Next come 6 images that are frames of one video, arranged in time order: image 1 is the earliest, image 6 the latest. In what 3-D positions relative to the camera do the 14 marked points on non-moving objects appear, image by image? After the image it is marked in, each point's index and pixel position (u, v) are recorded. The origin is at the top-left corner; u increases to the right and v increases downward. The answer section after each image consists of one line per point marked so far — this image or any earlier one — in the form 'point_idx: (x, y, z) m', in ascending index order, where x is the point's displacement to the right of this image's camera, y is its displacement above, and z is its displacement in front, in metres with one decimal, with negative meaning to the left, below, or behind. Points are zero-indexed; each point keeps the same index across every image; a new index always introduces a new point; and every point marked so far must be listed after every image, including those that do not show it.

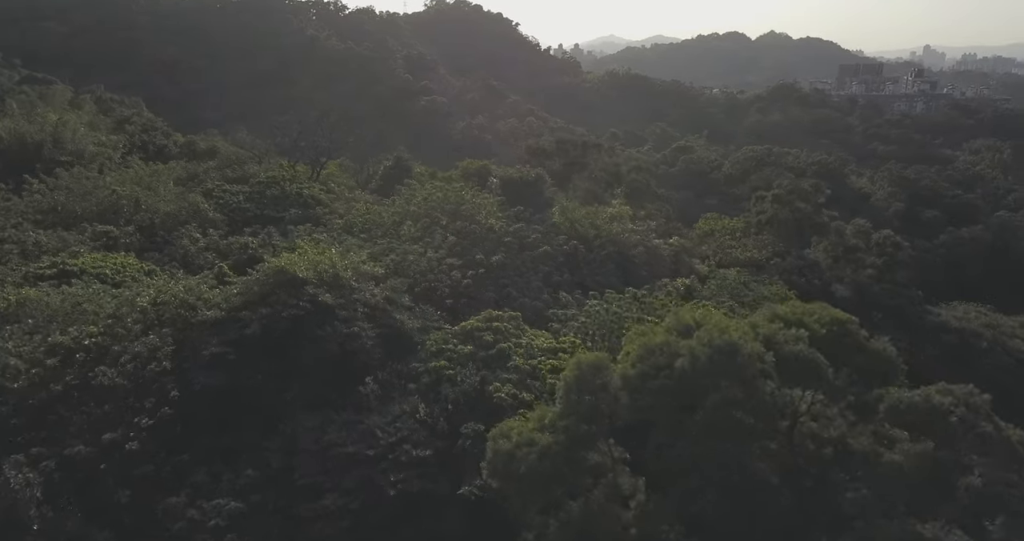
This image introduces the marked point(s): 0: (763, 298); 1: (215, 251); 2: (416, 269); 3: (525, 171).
0: (+3.5, -0.5, +10.6) m
1: (-4.9, +0.3, +12.4) m
2: (-1.3, 0.0, +10.1) m
3: (+0.3, +1.9, +14.5) m
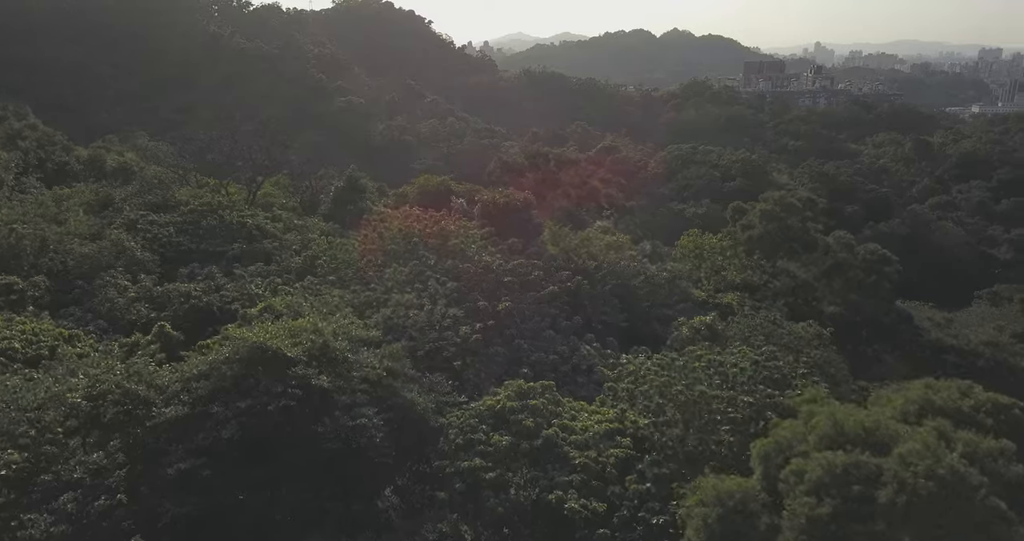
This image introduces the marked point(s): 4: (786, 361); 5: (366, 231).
0: (+3.6, -1.0, +9.5) m
1: (-5.0, -0.4, +10.3) m
2: (-1.1, -0.6, +8.4) m
3: (-0.1, +1.3, +12.9) m
4: (+3.2, -1.1, +8.7) m
5: (-2.3, +0.6, +12.3) m
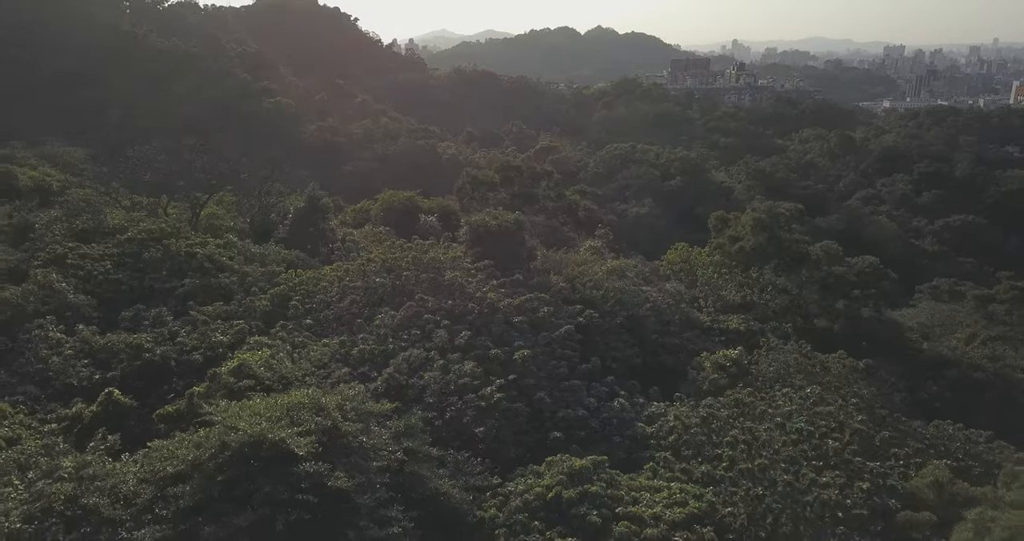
0: (+3.8, -1.3, +8.6) m
1: (-4.9, -1.0, +8.7) m
2: (-0.8, -1.1, +7.2) m
3: (-0.3, +0.9, +11.7) m
4: (+3.4, -1.5, +7.9) m
5: (-2.5, +0.1, +10.9) m
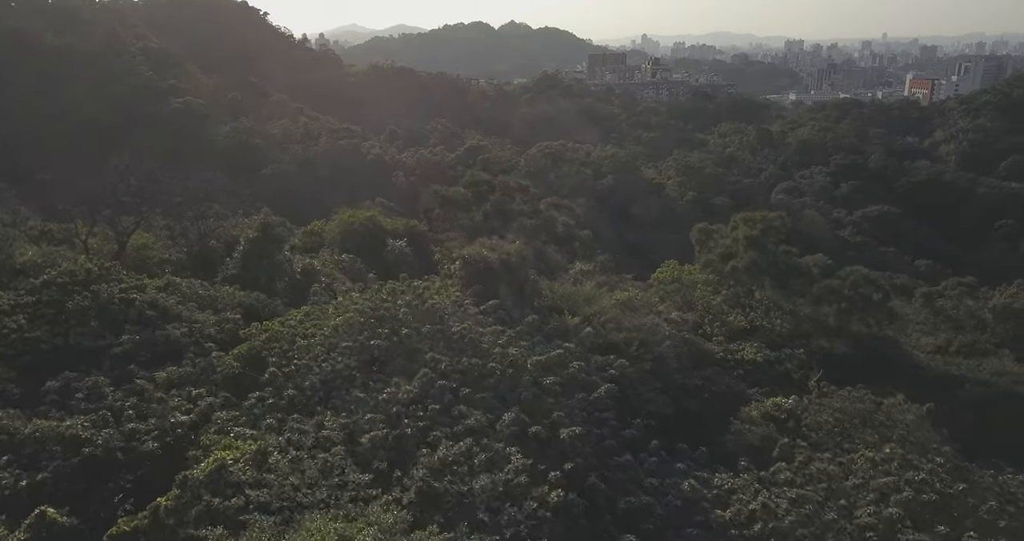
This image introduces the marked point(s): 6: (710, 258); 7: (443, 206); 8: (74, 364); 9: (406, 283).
0: (+4.1, -1.7, +7.6) m
1: (-4.6, -1.7, +6.8) m
2: (-0.4, -1.6, +5.7) m
3: (-0.4, +0.4, +10.3) m
4: (+3.8, -1.9, +6.9) m
5: (-2.4, -0.5, +9.3) m
6: (+3.8, +0.2, +14.5) m
7: (-1.3, +1.2, +14.4) m
8: (-5.0, -1.1, +8.7) m
9: (-1.3, -0.1, +9.5) m
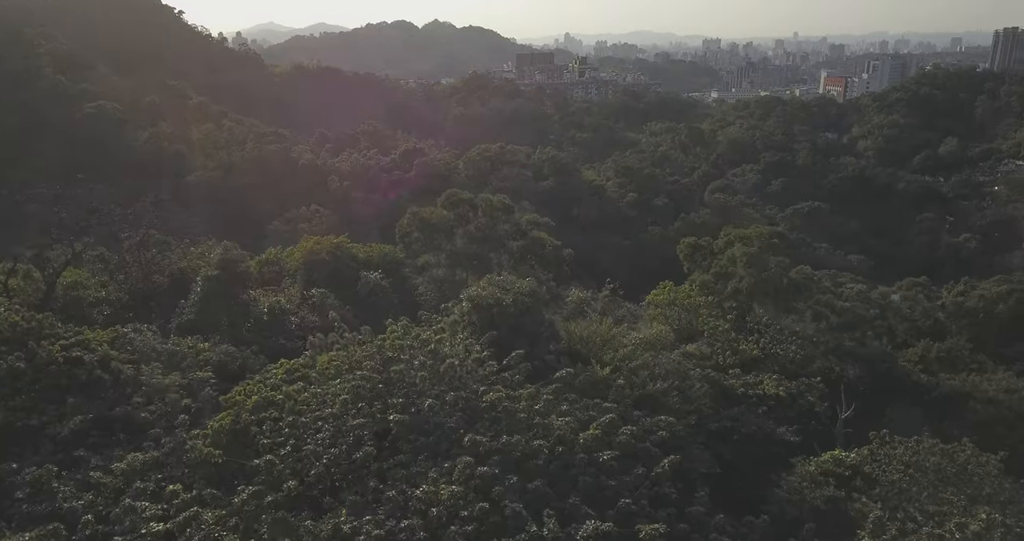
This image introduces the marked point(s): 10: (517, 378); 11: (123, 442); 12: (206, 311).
0: (+4.4, -2.0, +6.9) m
1: (-4.1, -2.3, +5.3) m
2: (+0.2, -2.1, +4.6) m
3: (-0.3, -0.1, +9.1) m
4: (+4.3, -2.2, +6.1) m
5: (-2.2, -1.0, +7.9) m
6: (+3.5, -0.1, +13.7) m
7: (-1.6, +0.7, +13.1) m
8: (-4.7, -1.7, +7.1) m
9: (-1.2, -0.6, +8.3) m
10: (+0.1, -1.0, +7.2) m
11: (-3.8, -1.6, +7.3) m
12: (-4.1, -0.5, +10.1) m
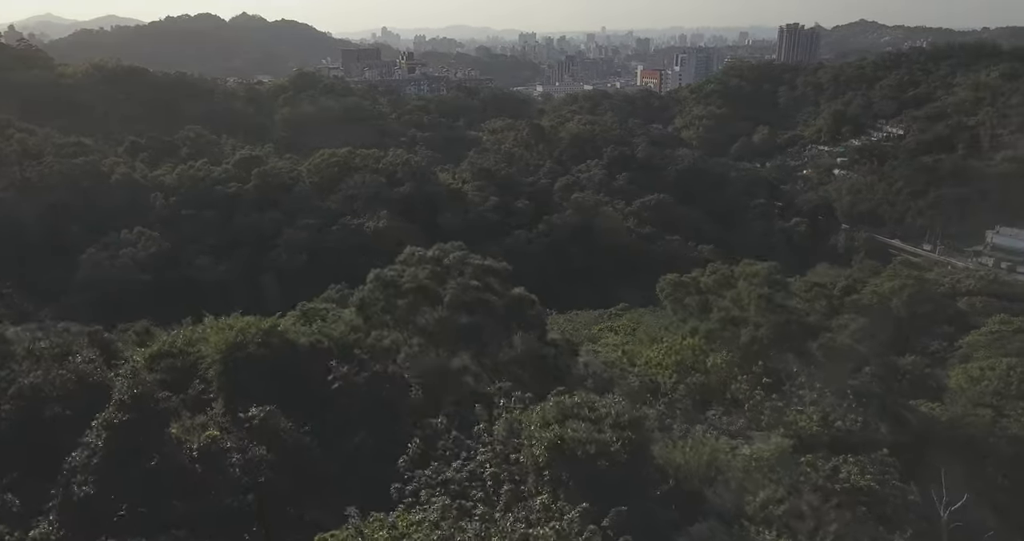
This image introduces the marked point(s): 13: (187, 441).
0: (+5.6, -2.7, +5.4) m
1: (-2.3, -3.5, +1.9) m
2: (+2.0, -3.1, +2.2) m
3: (+0.3, -1.1, +6.5) m
4: (+5.6, -2.9, +4.5) m
5: (-1.2, -2.2, +4.9) m
6: (+3.0, -0.9, +11.7) m
7: (-1.8, -0.4, +10.1) m
8: (-3.4, -3.0, +3.5) m
9: (-0.3, -1.7, +5.5) m
10: (+1.2, -2.0, +4.7) m
11: (-2.6, -2.9, +4.0) m
12: (-3.6, -1.8, +6.6) m
13: (-3.2, -1.7, +7.3) m
